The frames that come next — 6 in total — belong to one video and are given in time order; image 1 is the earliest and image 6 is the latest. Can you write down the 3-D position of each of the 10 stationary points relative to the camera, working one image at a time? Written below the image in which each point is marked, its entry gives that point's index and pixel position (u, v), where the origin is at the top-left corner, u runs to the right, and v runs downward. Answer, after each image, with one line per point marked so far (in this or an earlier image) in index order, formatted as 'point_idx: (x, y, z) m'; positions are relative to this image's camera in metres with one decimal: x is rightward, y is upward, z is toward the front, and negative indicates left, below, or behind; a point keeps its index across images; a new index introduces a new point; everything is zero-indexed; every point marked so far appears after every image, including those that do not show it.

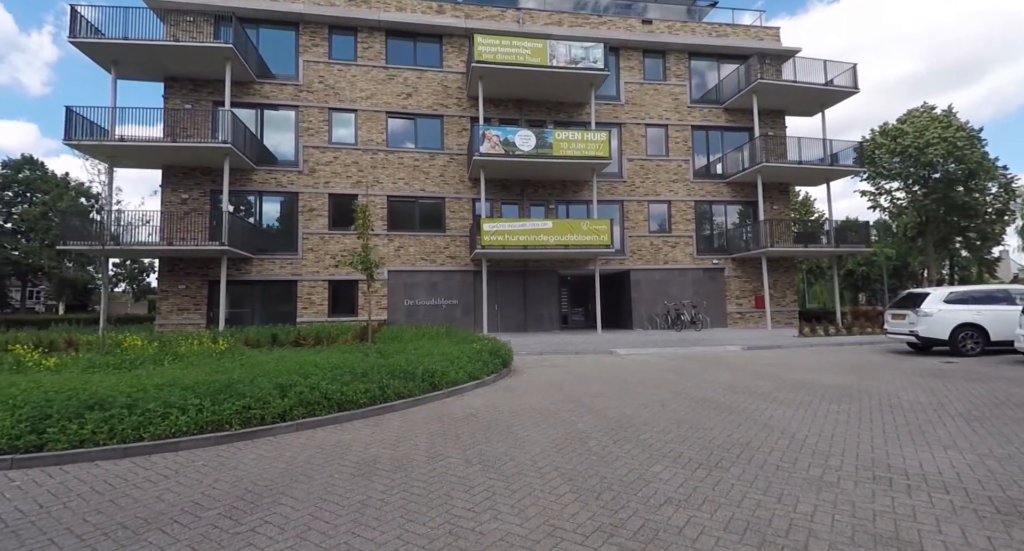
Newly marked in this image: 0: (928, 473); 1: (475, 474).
0: (+3.5, -1.7, +4.2) m
1: (-0.3, -1.7, +4.3) m
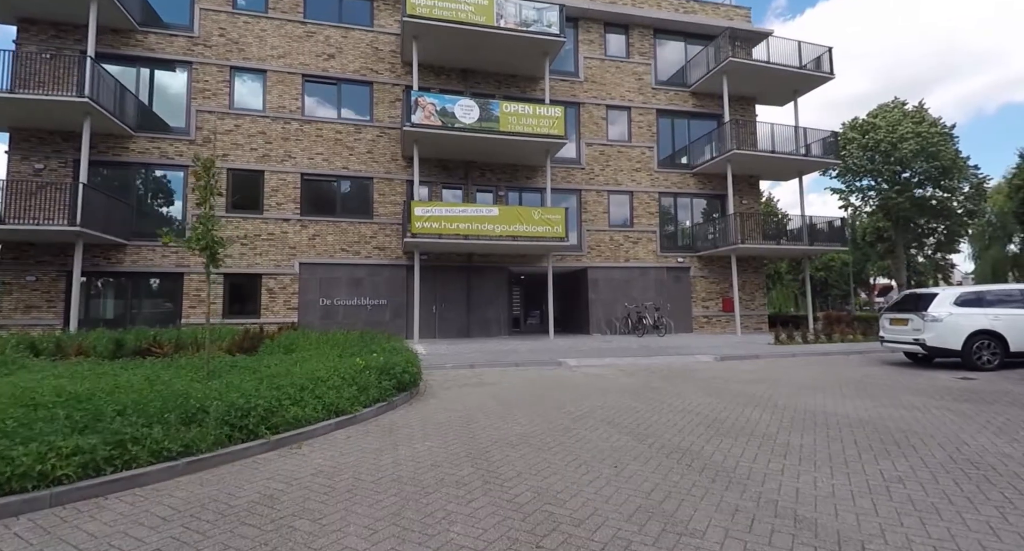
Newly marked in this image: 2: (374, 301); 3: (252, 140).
0: (+2.5, -1.5, +1.6) m
1: (-1.4, -1.5, +1.4) m
2: (-4.8, -0.9, +17.1) m
3: (-8.8, +4.6, +16.8) m
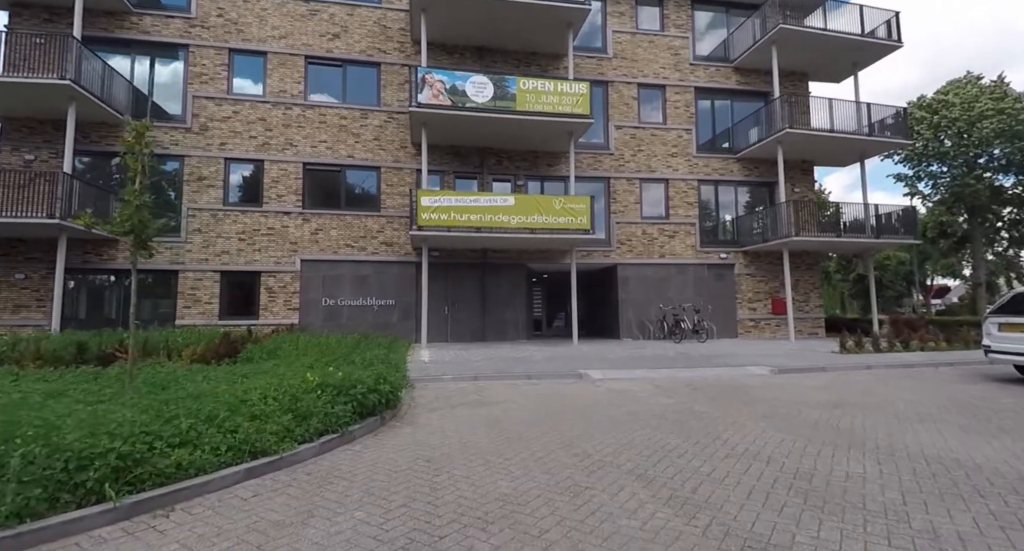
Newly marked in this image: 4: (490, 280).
0: (+2.1, -1.3, -0.3) m
1: (-1.8, -1.3, -0.3) m
2: (-4.2, -0.8, +15.7) m
3: (-8.2, +4.6, +15.6) m
4: (-0.8, -0.1, +16.5) m
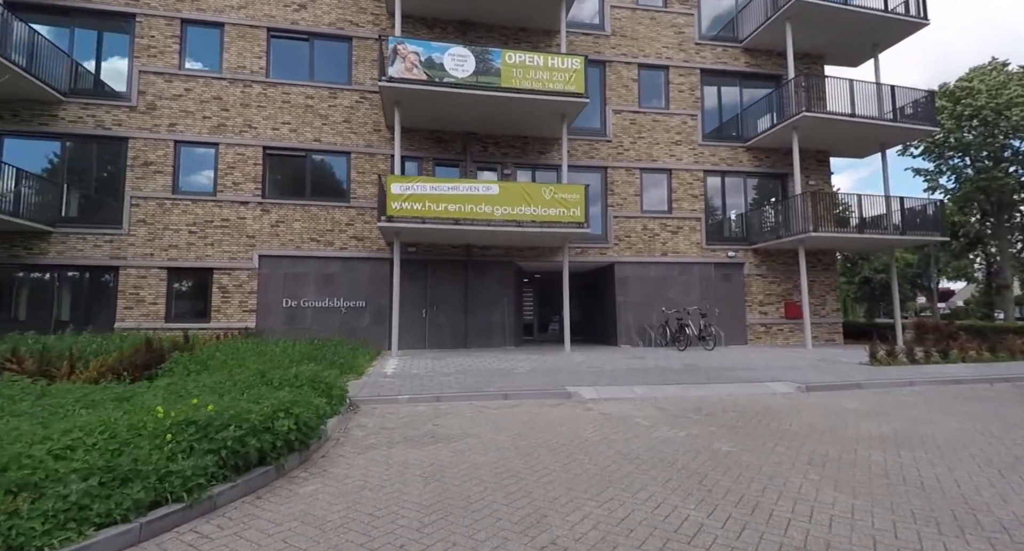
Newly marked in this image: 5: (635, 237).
0: (+1.7, -1.3, -2.0) m
1: (-2.2, -1.2, -2.0) m
2: (-4.6, -0.8, +14.0) m
3: (-8.6, +4.7, +13.9) m
4: (-1.2, -0.1, +14.8) m
5: (+3.9, +1.2, +15.9) m
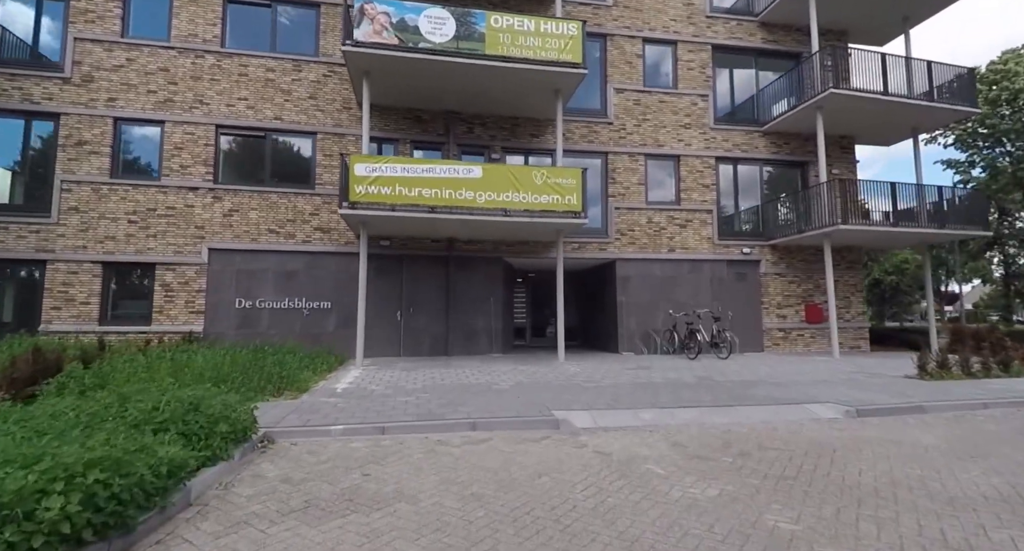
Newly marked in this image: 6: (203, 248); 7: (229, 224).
0: (+1.3, -1.1, -3.8) m
1: (-2.5, -1.1, -3.7) m
2: (-4.9, -0.7, +12.3) m
3: (-8.9, +4.8, +12.2) m
4: (-1.5, 0.0, +13.1) m
5: (+3.6, +1.3, +14.2) m
6: (-7.4, +0.7, +11.9) m
7: (-6.9, +1.3, +12.1) m
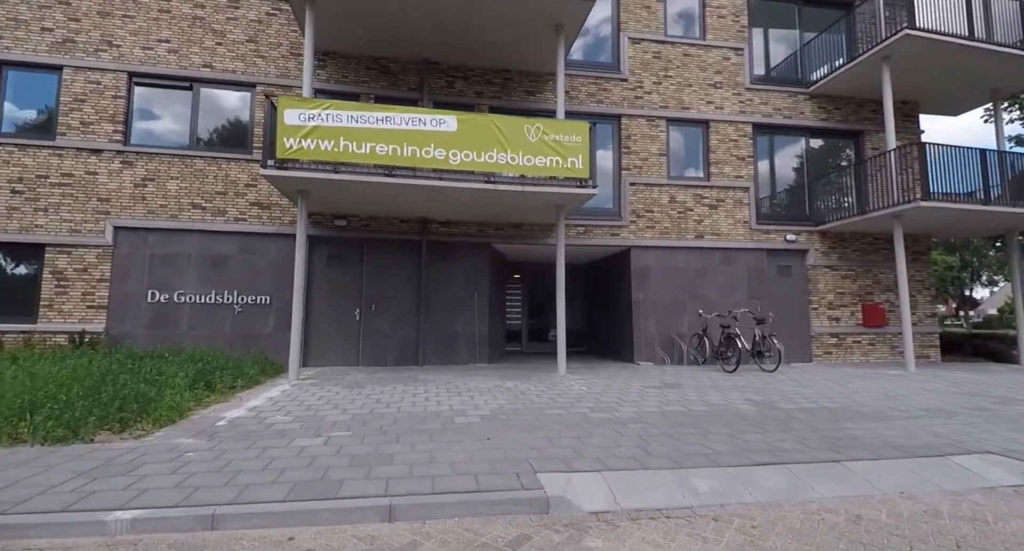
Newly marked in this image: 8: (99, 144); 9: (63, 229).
0: (+0.9, -0.8, -6.4) m
1: (-2.9, -0.8, -6.3) m
2: (-5.2, -0.4, +9.7) m
3: (-9.1, +5.1, +9.7) m
4: (-1.7, +0.2, +10.5) m
5: (+3.4, +1.5, +11.5) m
6: (-7.7, +0.9, +9.4) m
7: (-7.1, +1.5, +9.6) m
8: (-7.9, +2.5, +9.5) m
9: (-8.4, +0.9, +9.3) m
